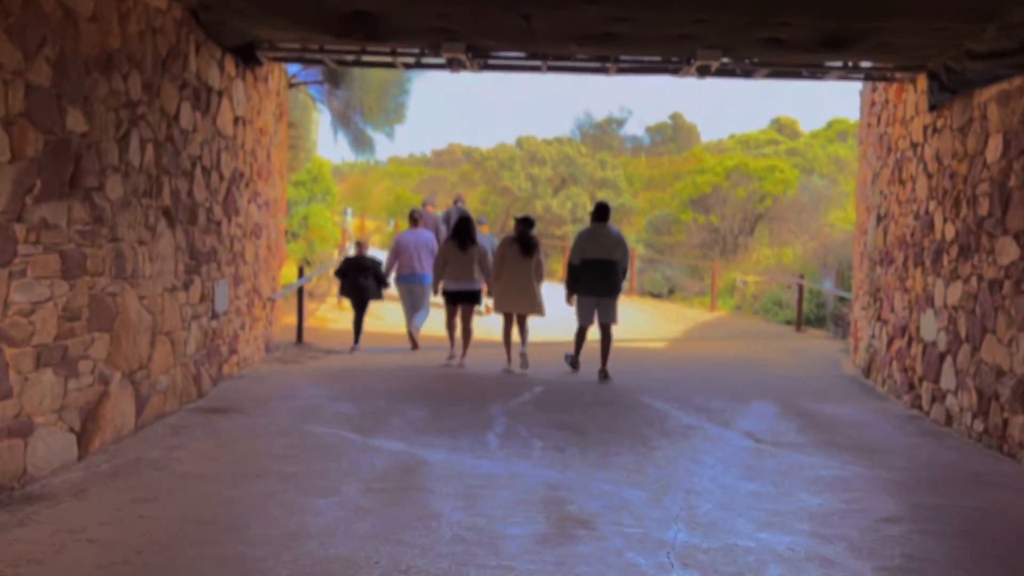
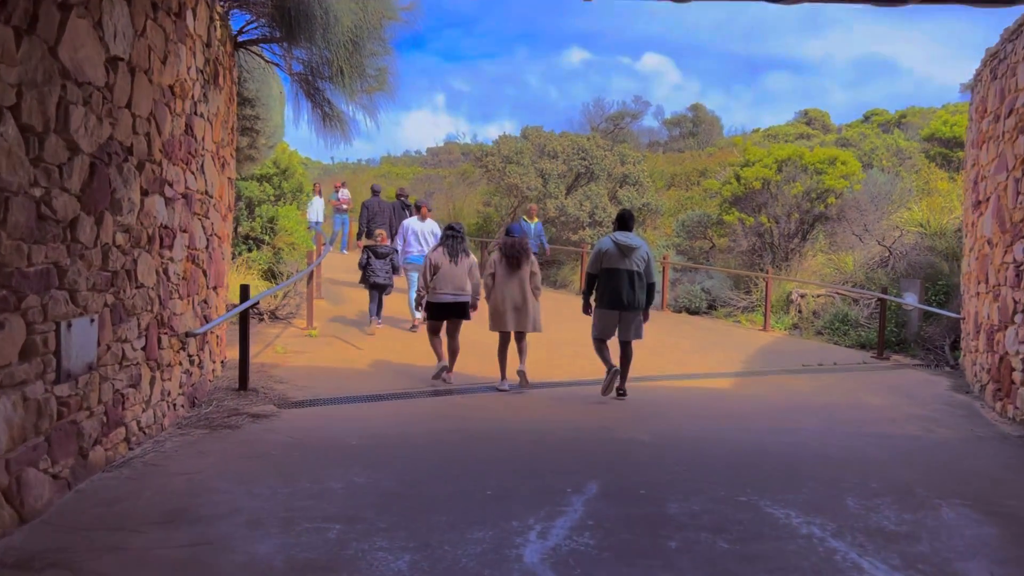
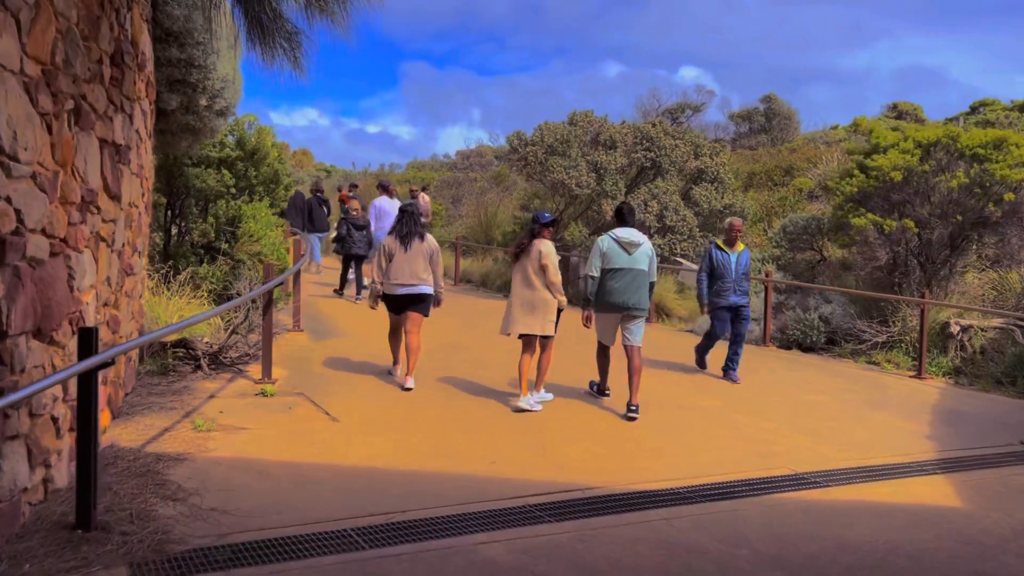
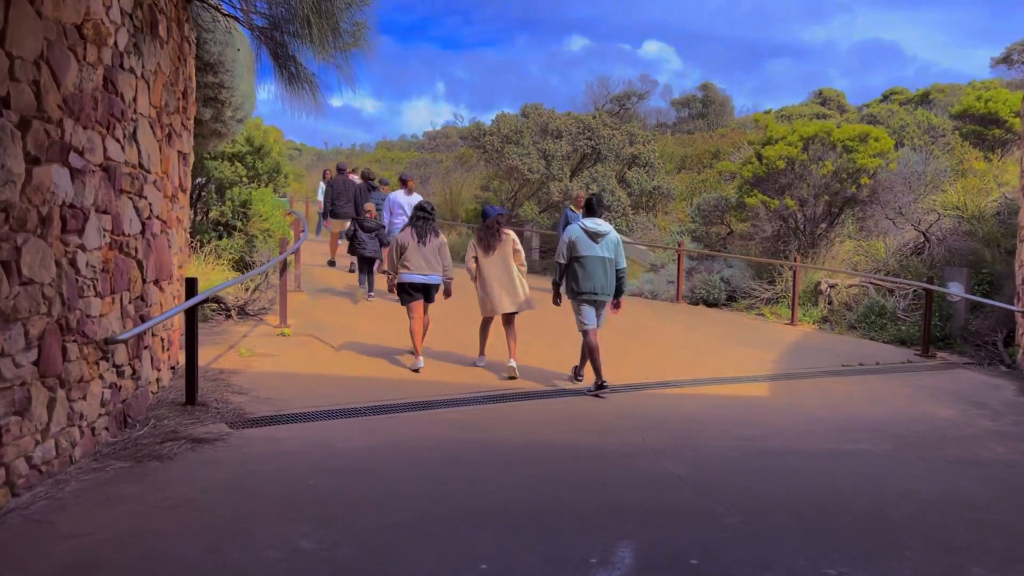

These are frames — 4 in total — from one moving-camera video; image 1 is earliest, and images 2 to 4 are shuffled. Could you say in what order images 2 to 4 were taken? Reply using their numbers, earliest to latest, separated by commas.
2, 4, 3
